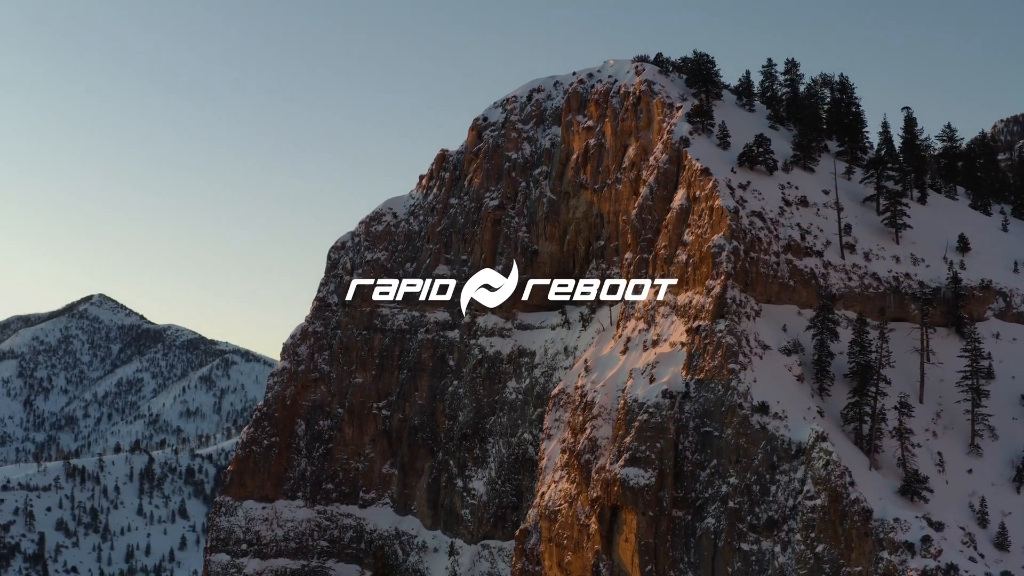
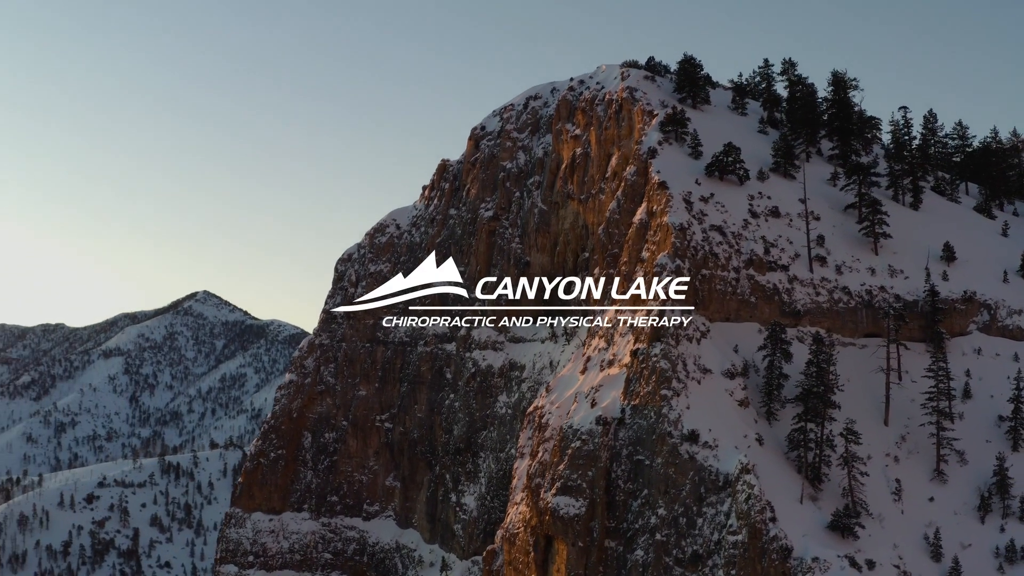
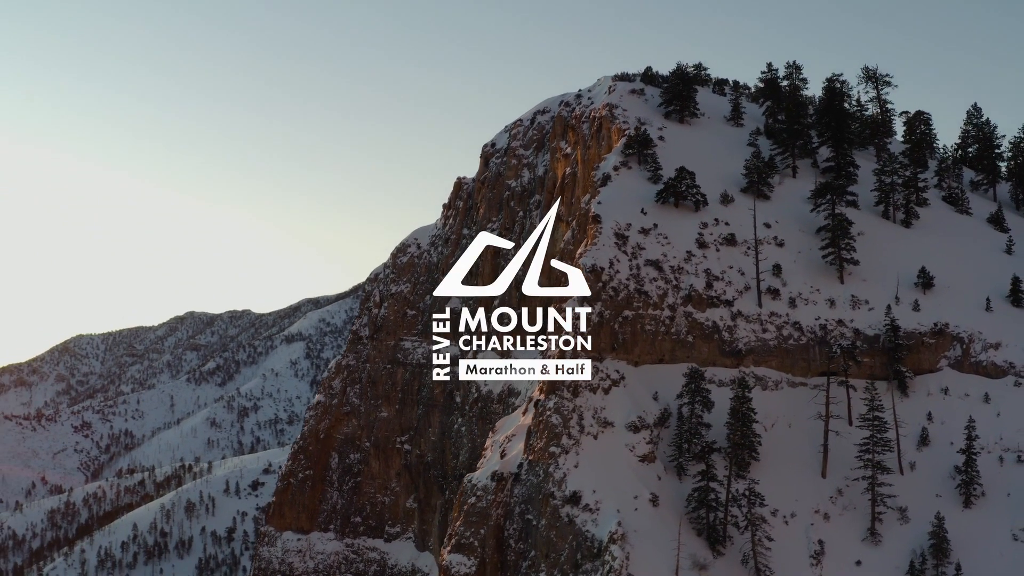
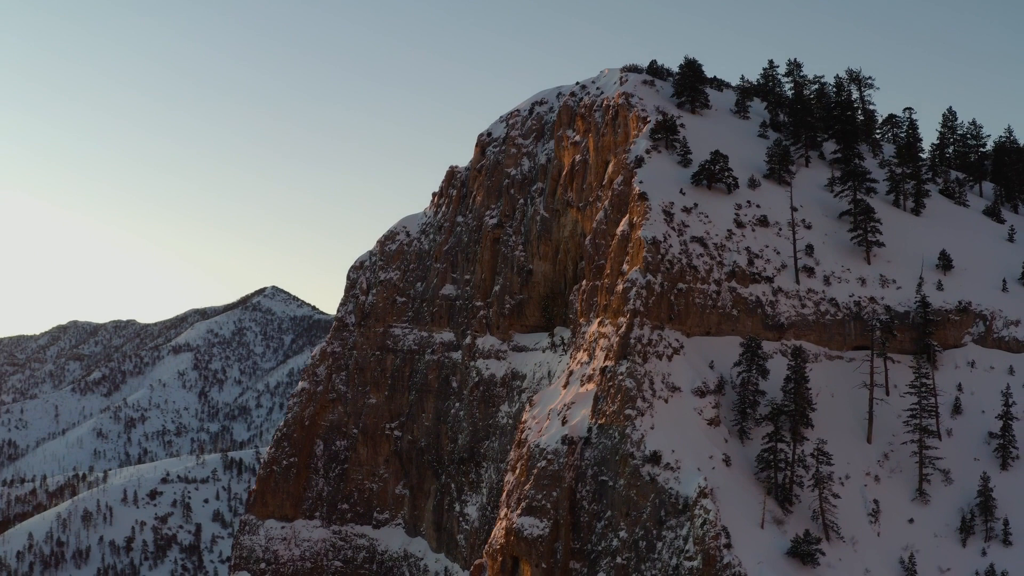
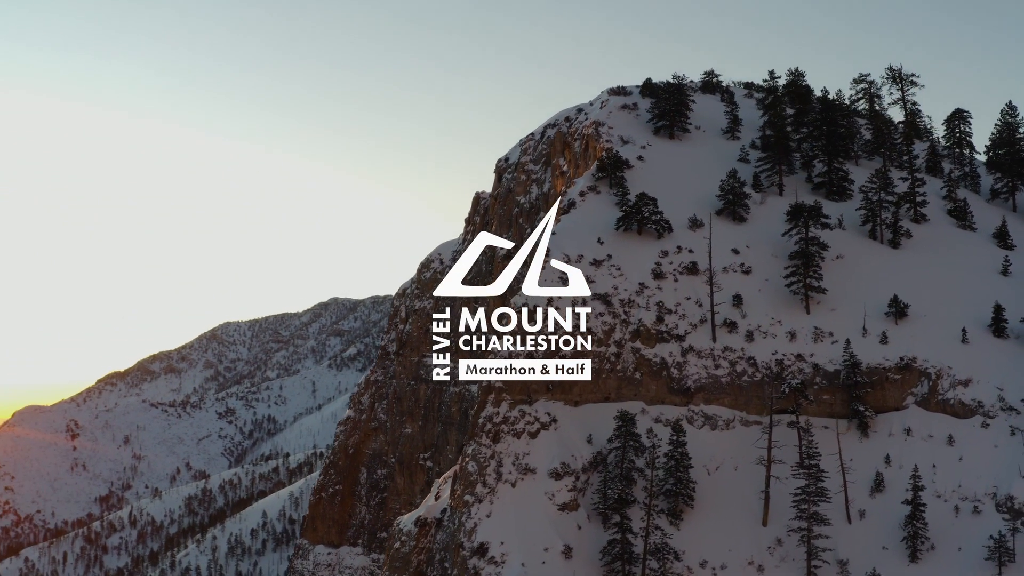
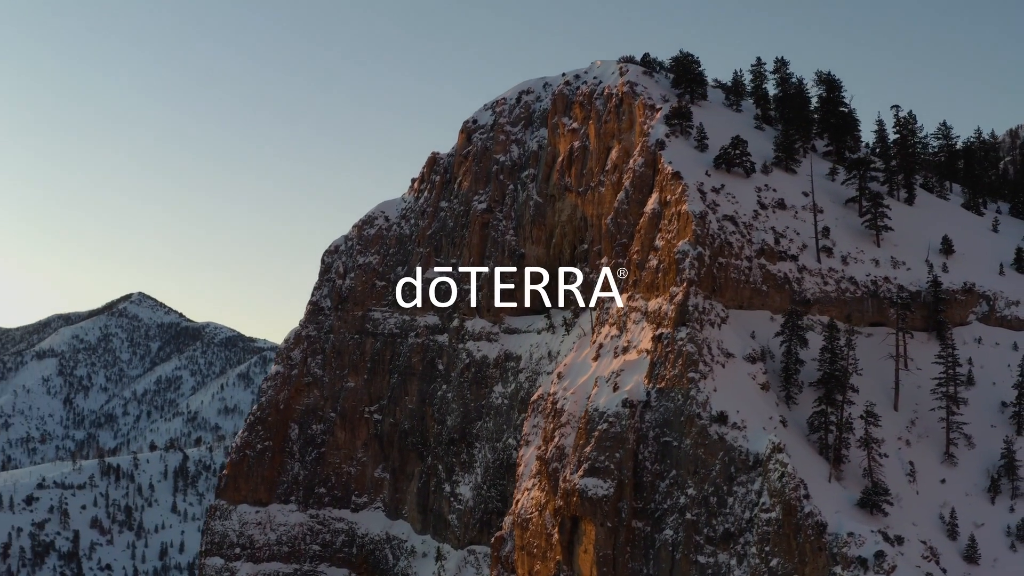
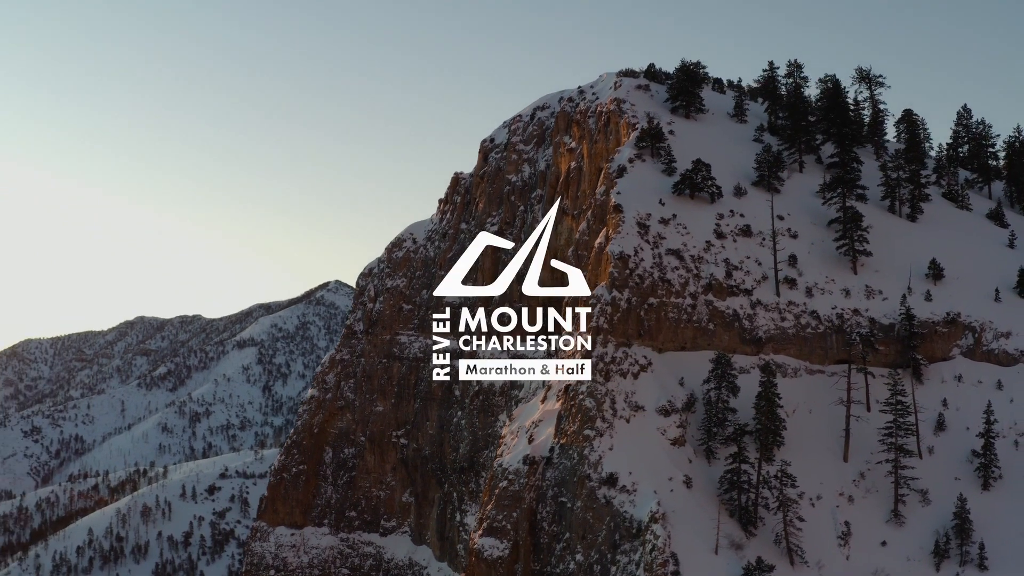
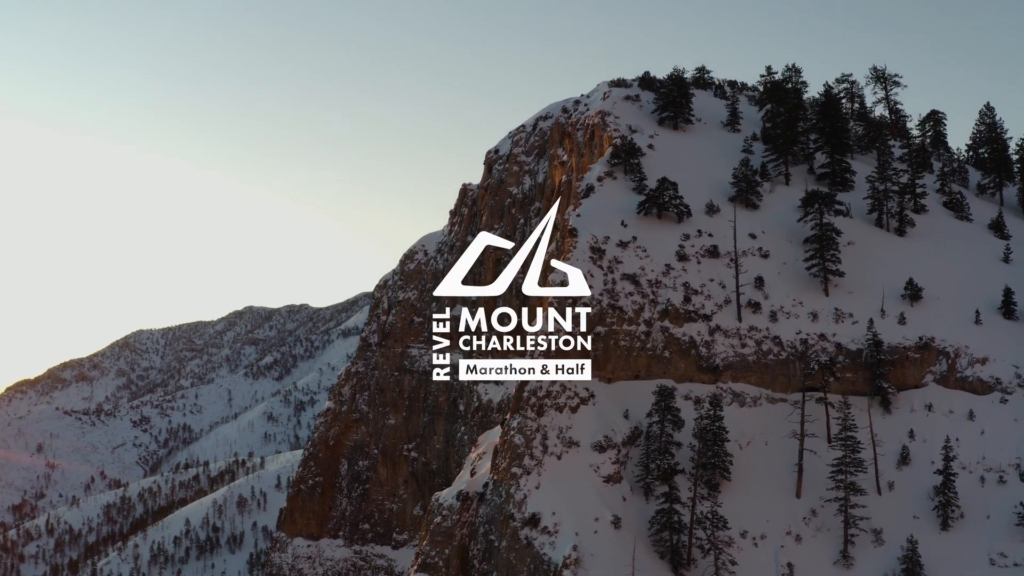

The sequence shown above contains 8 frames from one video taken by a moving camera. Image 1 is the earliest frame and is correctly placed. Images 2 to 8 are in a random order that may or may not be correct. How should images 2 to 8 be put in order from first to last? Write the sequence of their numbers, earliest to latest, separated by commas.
6, 2, 4, 7, 3, 8, 5
